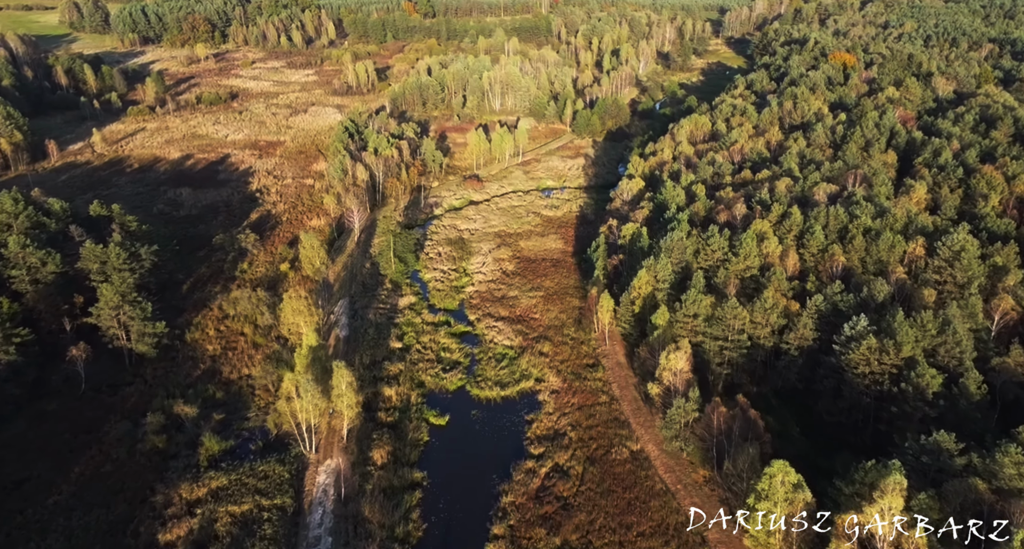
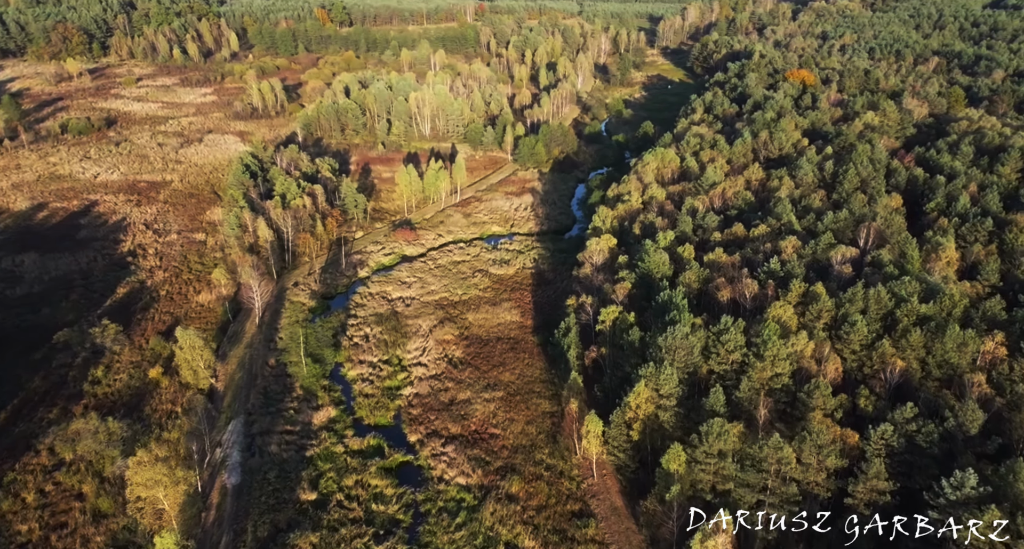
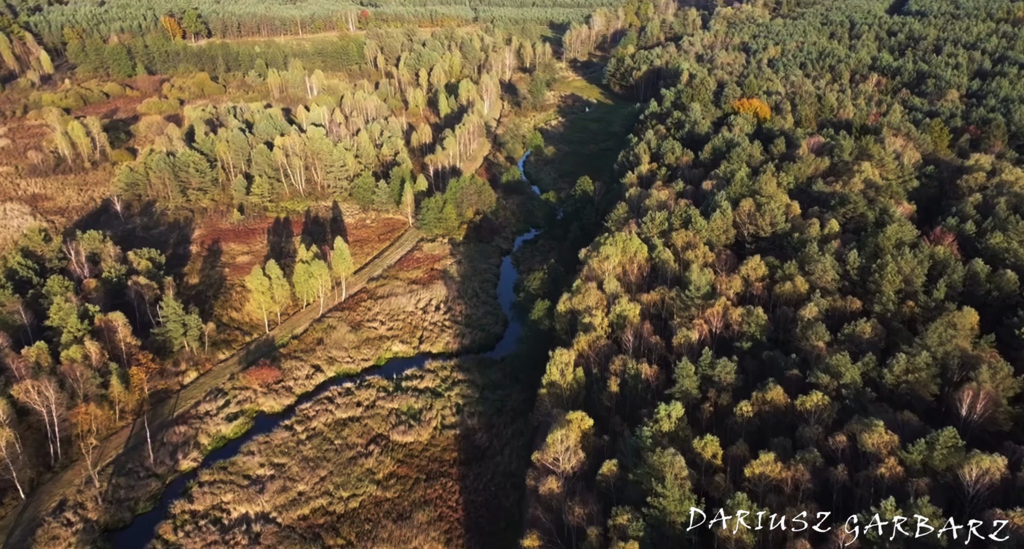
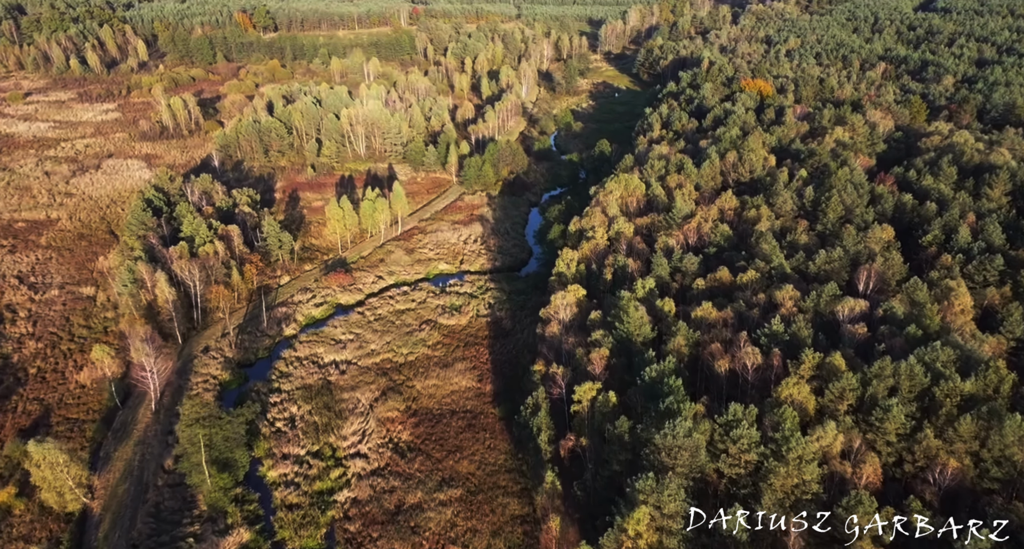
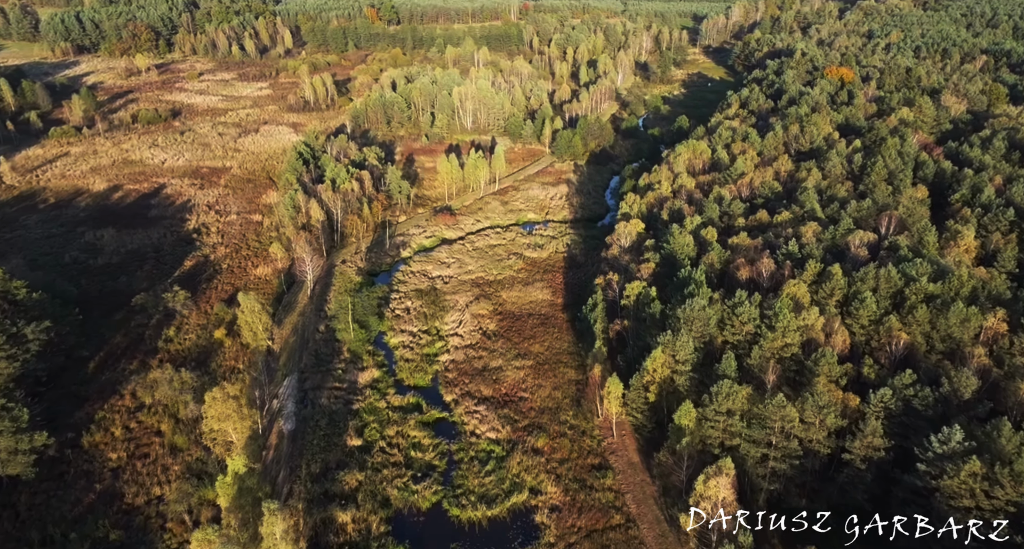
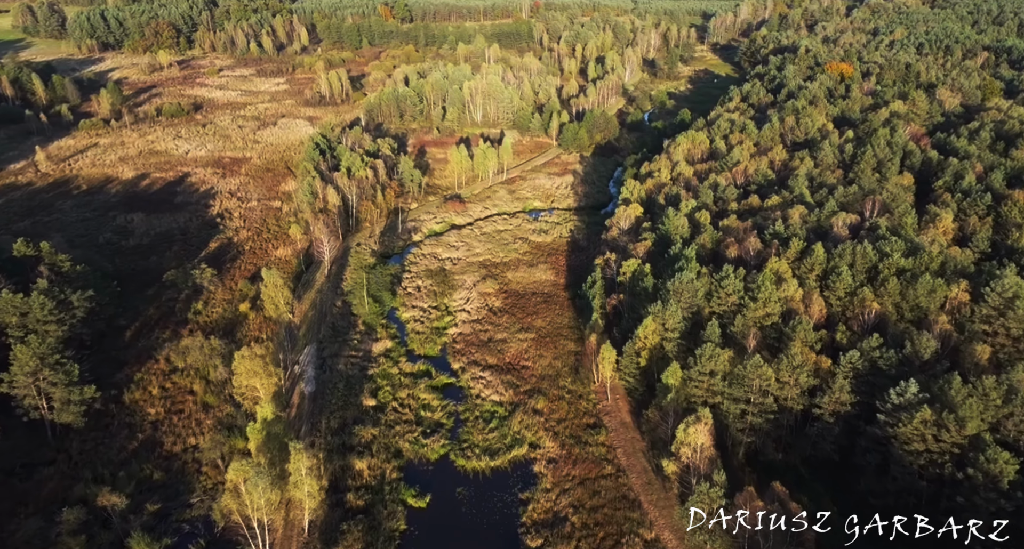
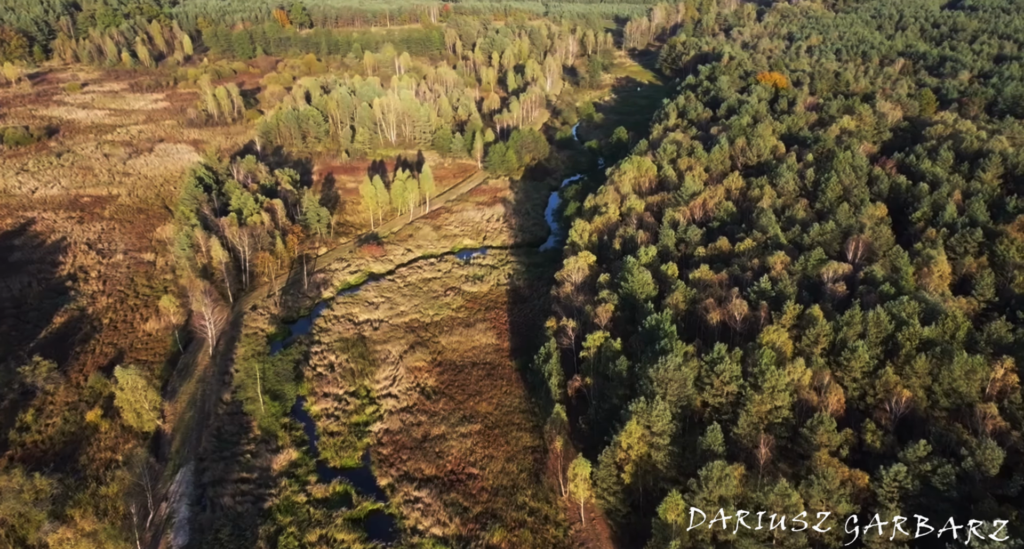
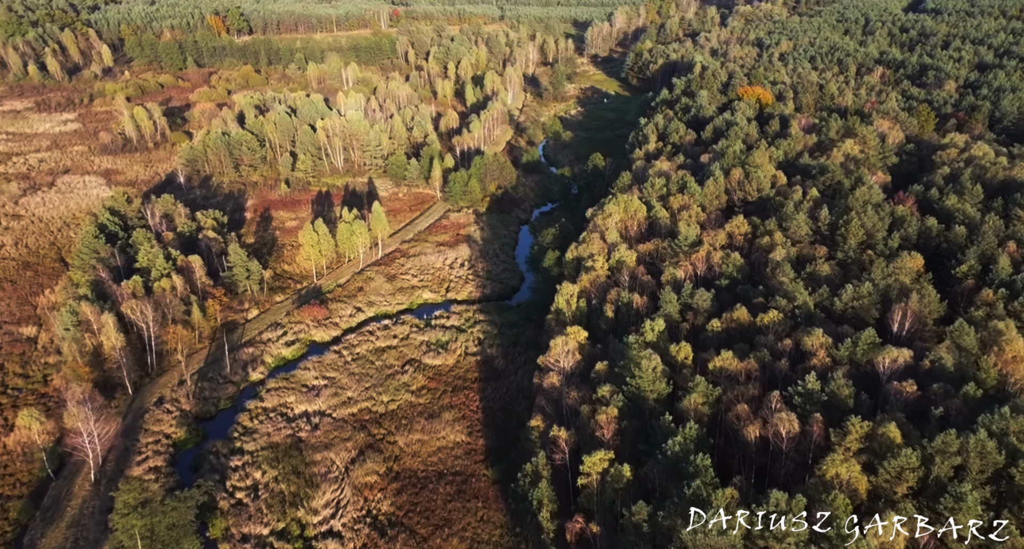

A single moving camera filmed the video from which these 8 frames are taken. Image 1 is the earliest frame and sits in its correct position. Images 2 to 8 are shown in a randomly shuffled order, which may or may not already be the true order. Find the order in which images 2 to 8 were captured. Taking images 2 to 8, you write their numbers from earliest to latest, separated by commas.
6, 5, 2, 7, 4, 8, 3
